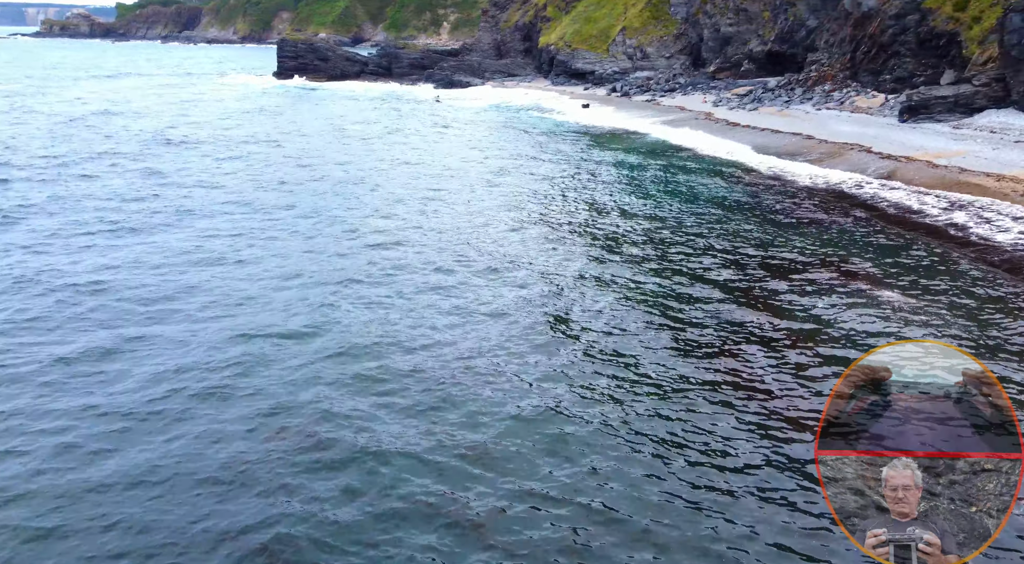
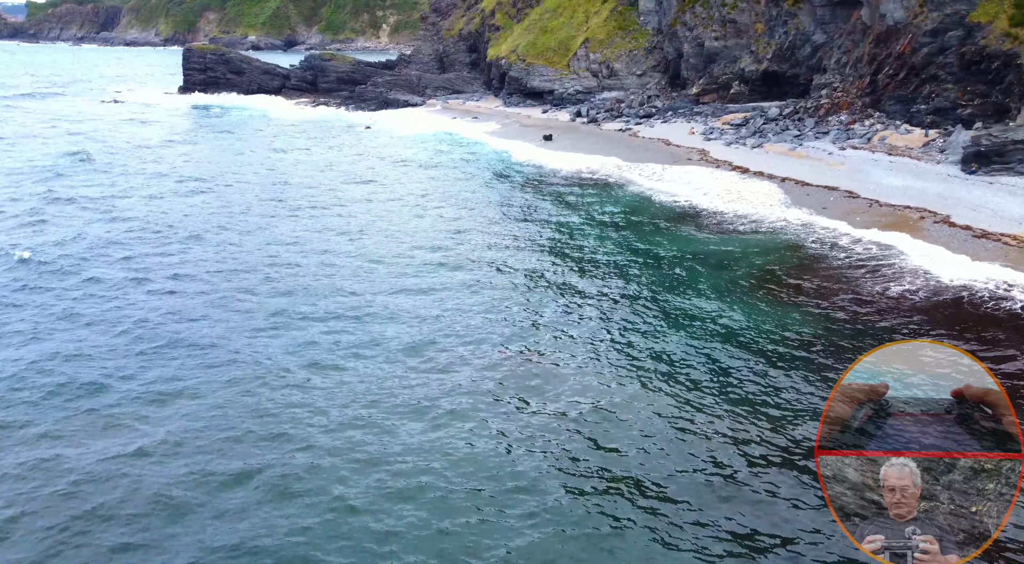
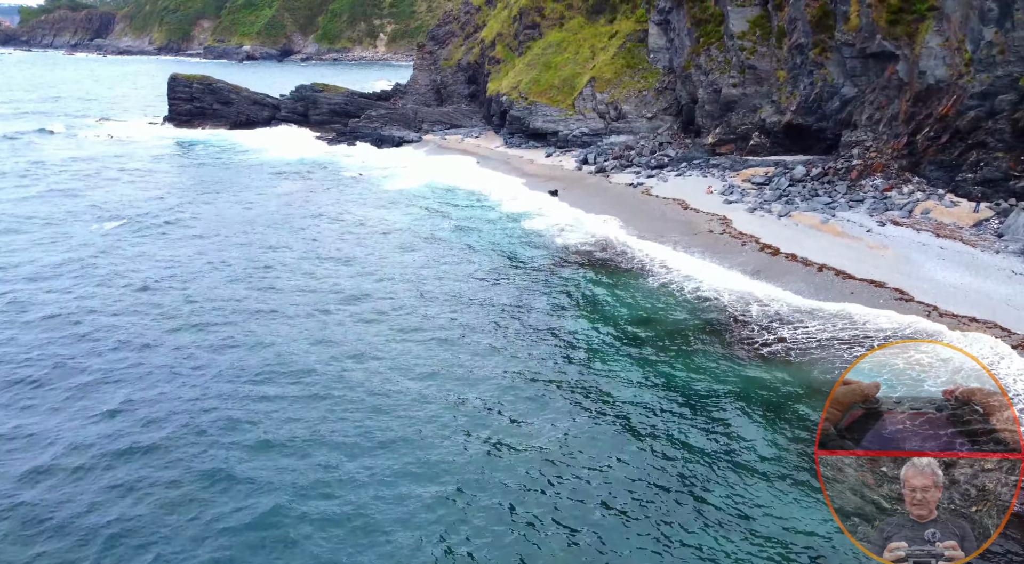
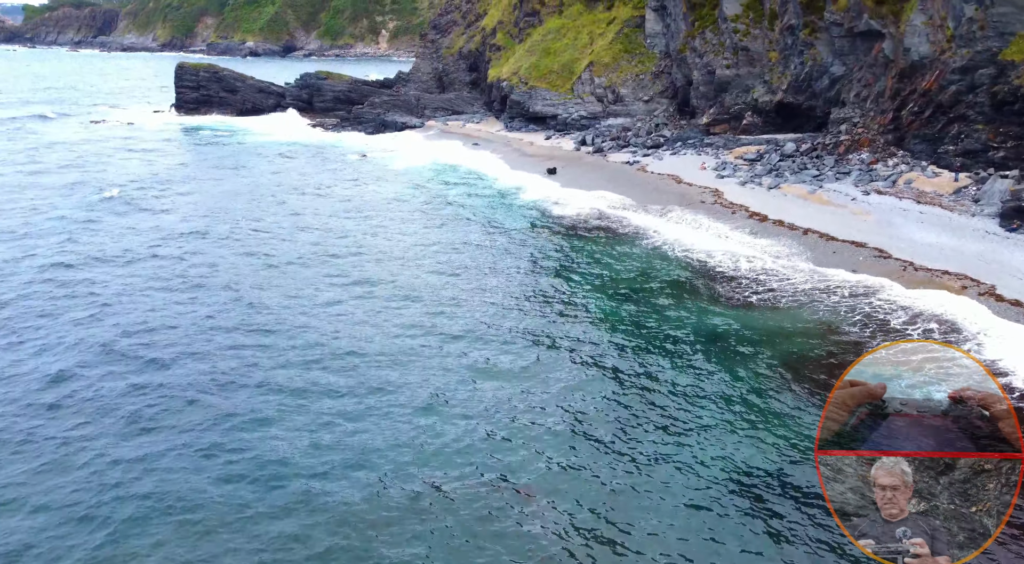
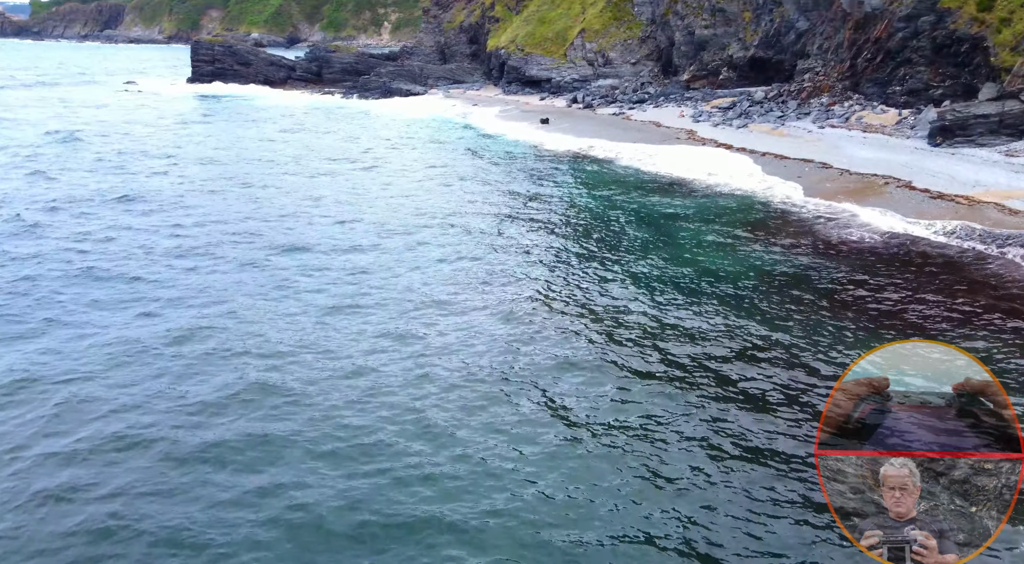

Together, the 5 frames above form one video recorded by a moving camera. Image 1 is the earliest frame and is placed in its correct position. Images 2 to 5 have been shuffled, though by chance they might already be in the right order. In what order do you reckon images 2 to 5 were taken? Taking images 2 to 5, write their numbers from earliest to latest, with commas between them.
5, 2, 4, 3
